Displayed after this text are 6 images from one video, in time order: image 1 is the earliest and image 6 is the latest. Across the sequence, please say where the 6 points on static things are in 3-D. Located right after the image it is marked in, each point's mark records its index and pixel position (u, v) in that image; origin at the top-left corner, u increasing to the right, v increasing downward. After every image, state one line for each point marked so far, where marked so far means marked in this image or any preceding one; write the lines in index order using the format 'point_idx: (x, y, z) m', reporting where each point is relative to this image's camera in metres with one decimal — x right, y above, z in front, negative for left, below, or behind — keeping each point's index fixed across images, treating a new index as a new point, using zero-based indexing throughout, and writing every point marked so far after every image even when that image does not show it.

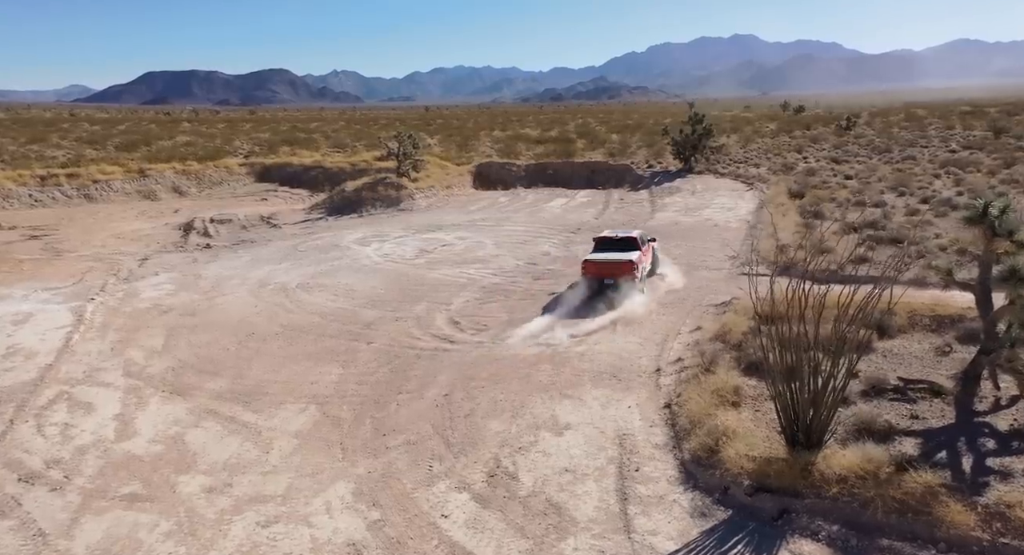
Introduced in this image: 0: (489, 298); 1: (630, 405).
0: (-0.7, -0.7, +18.1) m
1: (+2.1, -2.3, +10.7) m
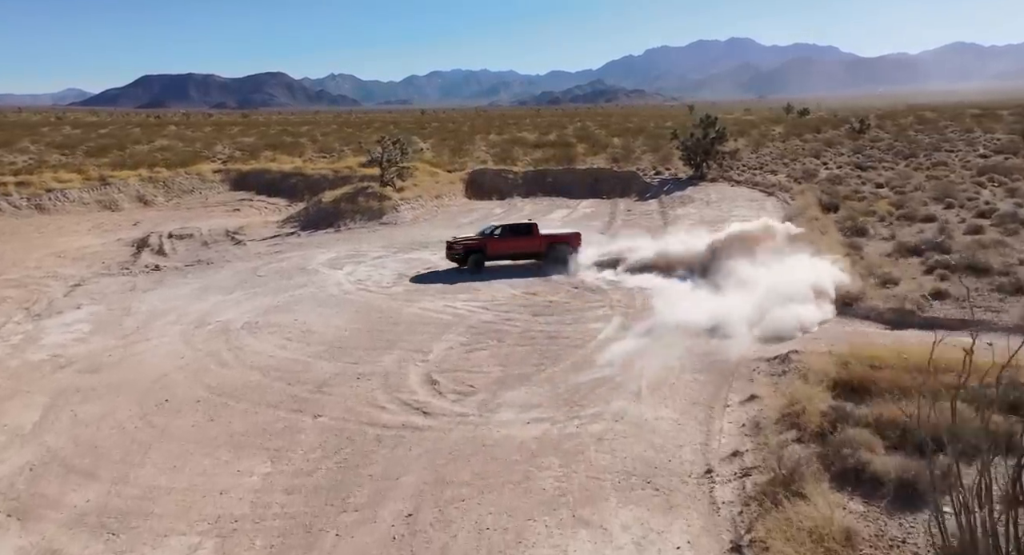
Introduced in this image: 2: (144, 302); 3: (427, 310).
0: (-0.9, -1.6, +14.6) m
1: (+2.0, -3.2, +7.2) m
2: (-10.9, -0.7, +18.0) m
3: (-2.4, -1.0, +17.0) m
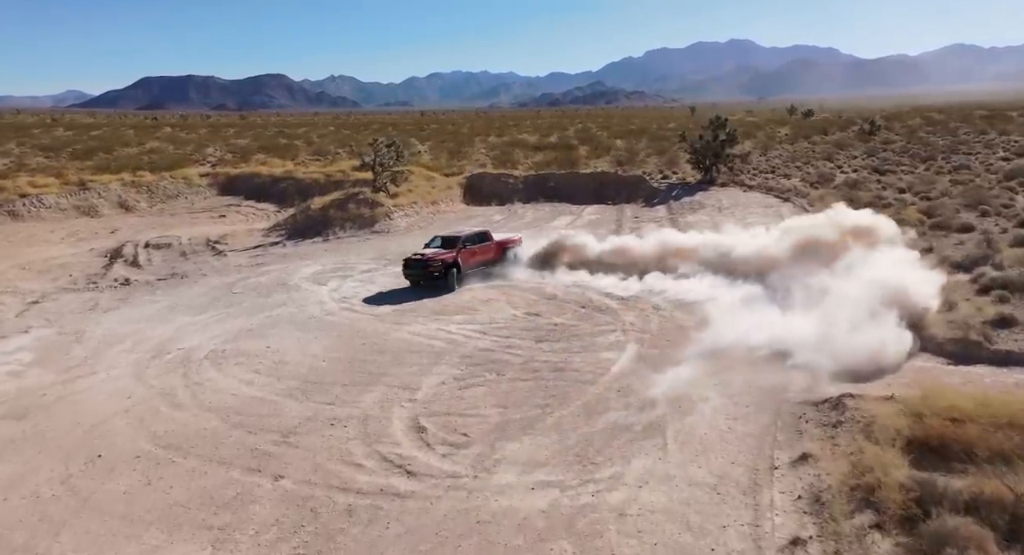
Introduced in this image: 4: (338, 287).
0: (-0.8, -2.1, +12.7) m
1: (+2.0, -3.6, +5.3) m
2: (-10.9, -1.2, +16.1) m
3: (-2.3, -1.5, +15.1) m
4: (-5.5, -0.3, +19.5) m
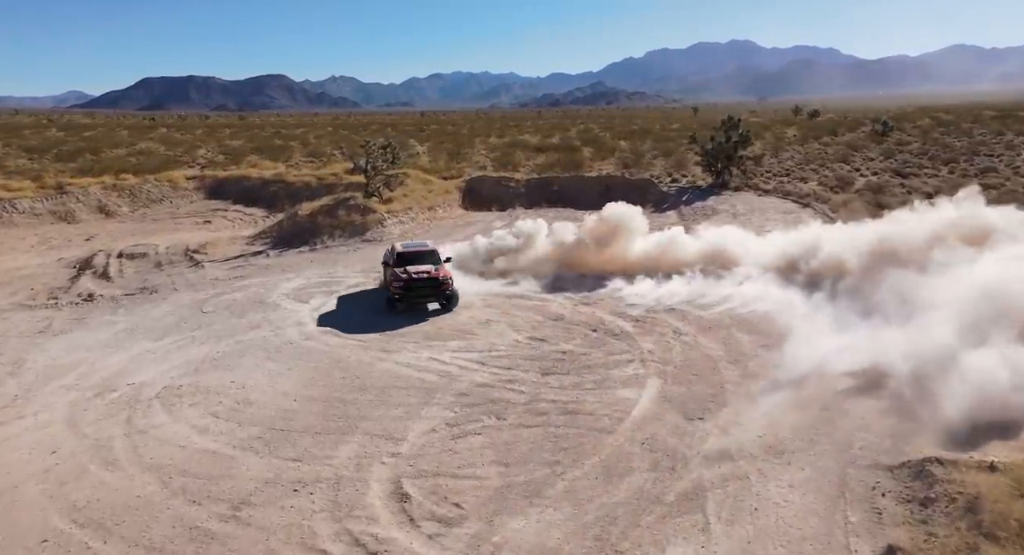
0: (-0.8, -2.6, +10.7) m
1: (+2.0, -4.1, +3.3) m
2: (-10.8, -1.7, +14.2) m
3: (-2.3, -2.0, +13.1) m
4: (-5.4, -0.8, +17.6) m
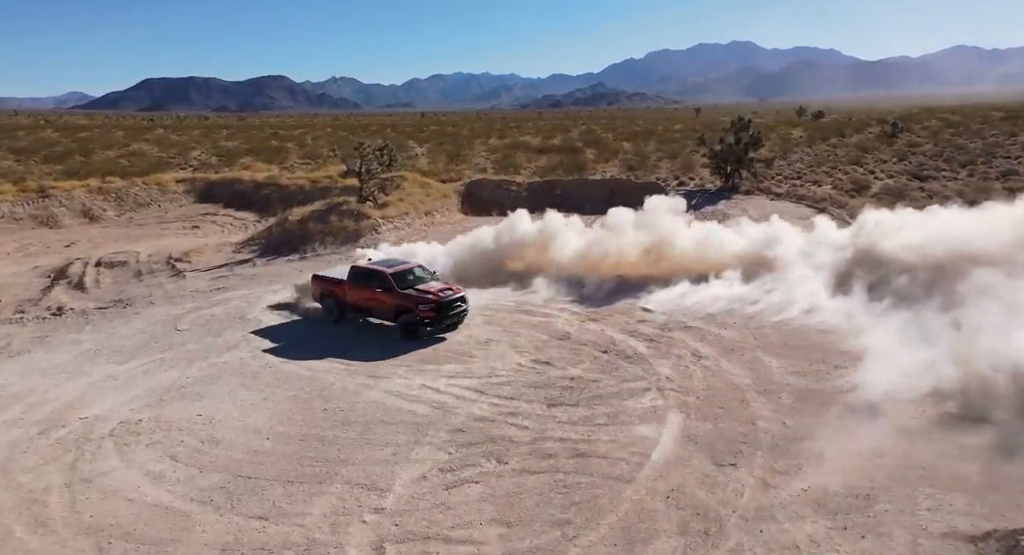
0: (-0.8, -3.0, +9.3) m
1: (+2.1, -4.5, +1.9) m
2: (-10.8, -2.1, +12.8) m
3: (-2.3, -2.3, +11.7) m
4: (-5.4, -1.2, +16.2) m
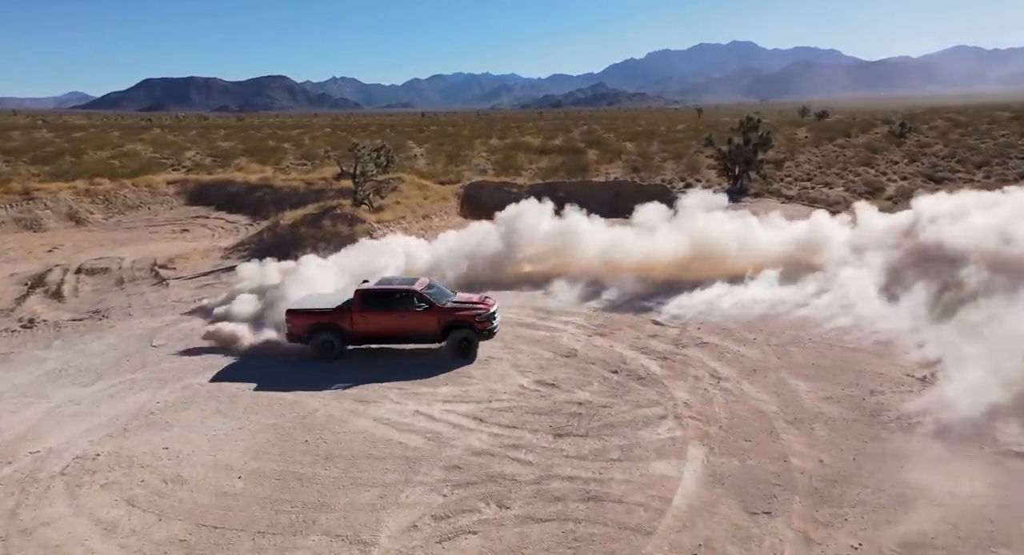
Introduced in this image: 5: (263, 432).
0: (-0.7, -3.3, +8.2) m
1: (+2.1, -4.8, +0.8) m
2: (-10.7, -2.4, +11.7) m
3: (-2.2, -2.6, +10.6) m
4: (-5.3, -1.5, +15.0) m
5: (-4.3, -2.7, +10.5) m
